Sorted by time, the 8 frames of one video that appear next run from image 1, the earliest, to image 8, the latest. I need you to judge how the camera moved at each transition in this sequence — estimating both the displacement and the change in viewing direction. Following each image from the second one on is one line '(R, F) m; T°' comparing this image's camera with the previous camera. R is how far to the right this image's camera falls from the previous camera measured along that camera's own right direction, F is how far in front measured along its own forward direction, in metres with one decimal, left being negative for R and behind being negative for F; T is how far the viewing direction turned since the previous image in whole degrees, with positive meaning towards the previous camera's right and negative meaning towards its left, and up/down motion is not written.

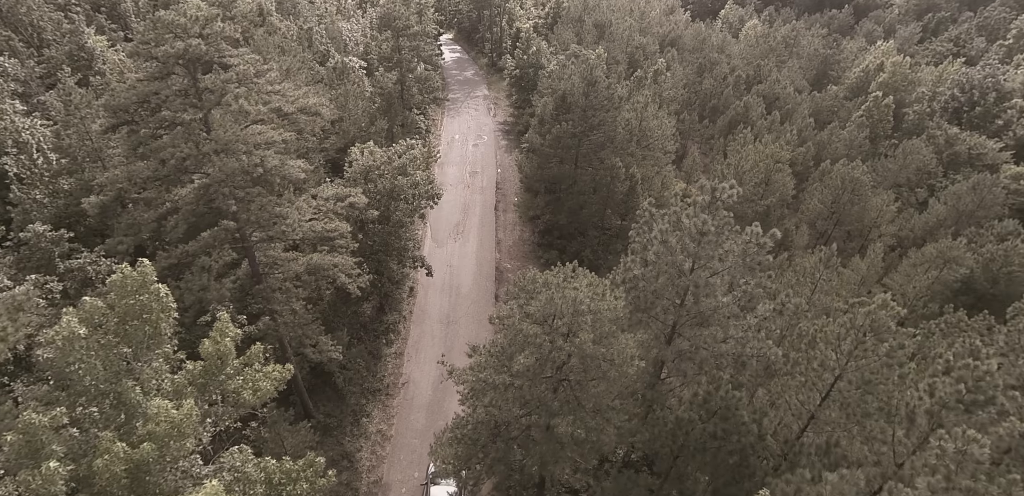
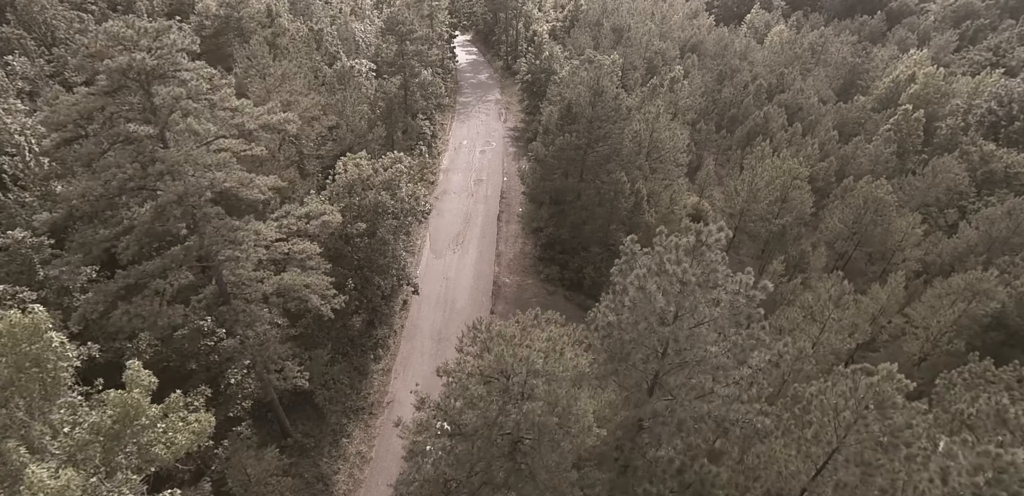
(+1.9, +2.2) m; -2°
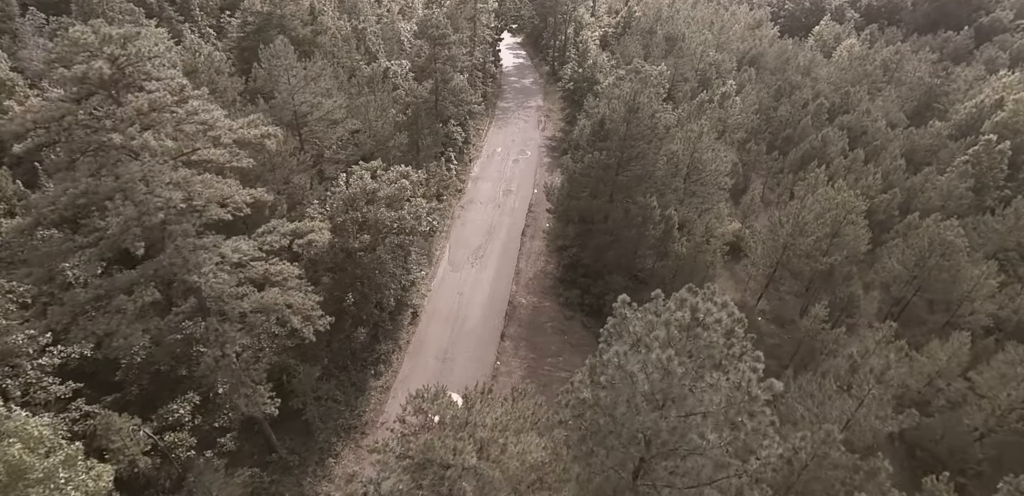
(+2.2, +2.9) m; -5°
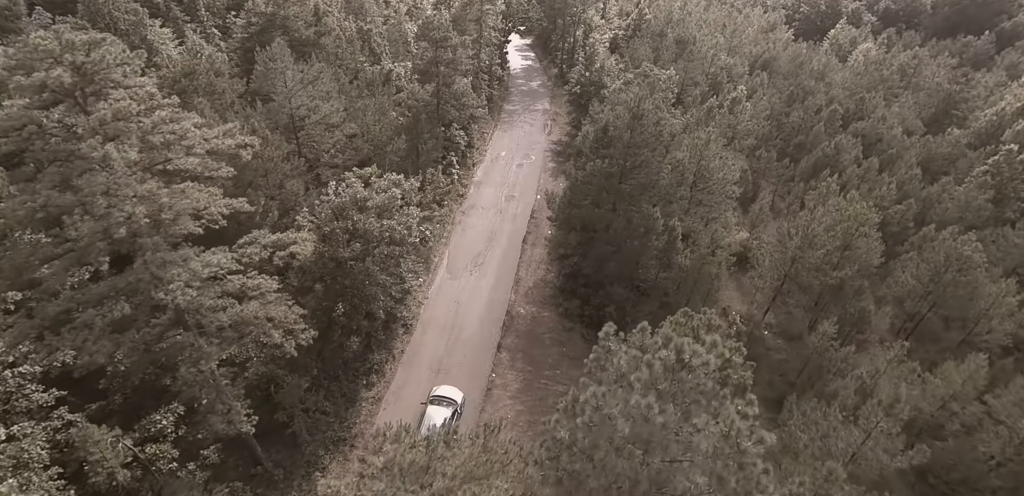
(+0.9, +1.2) m; -1°
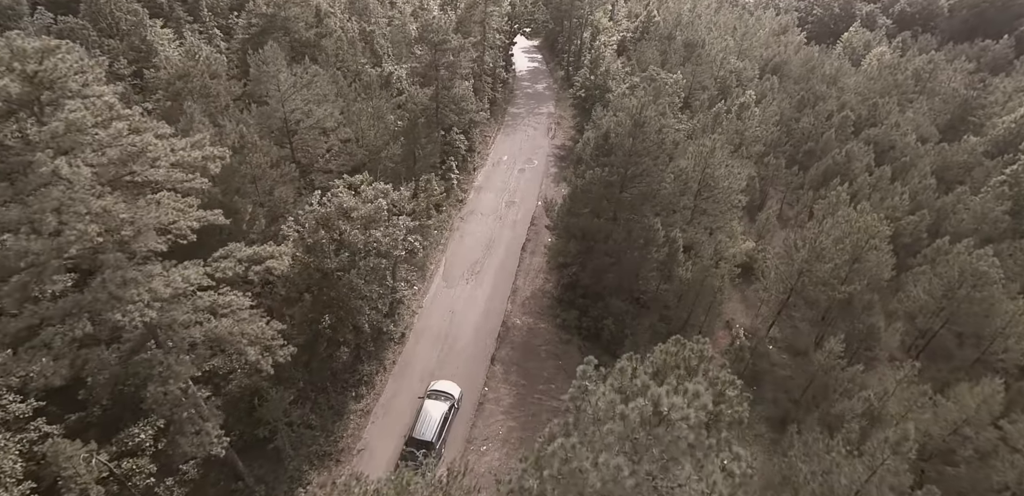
(+1.0, +1.3) m; -1°
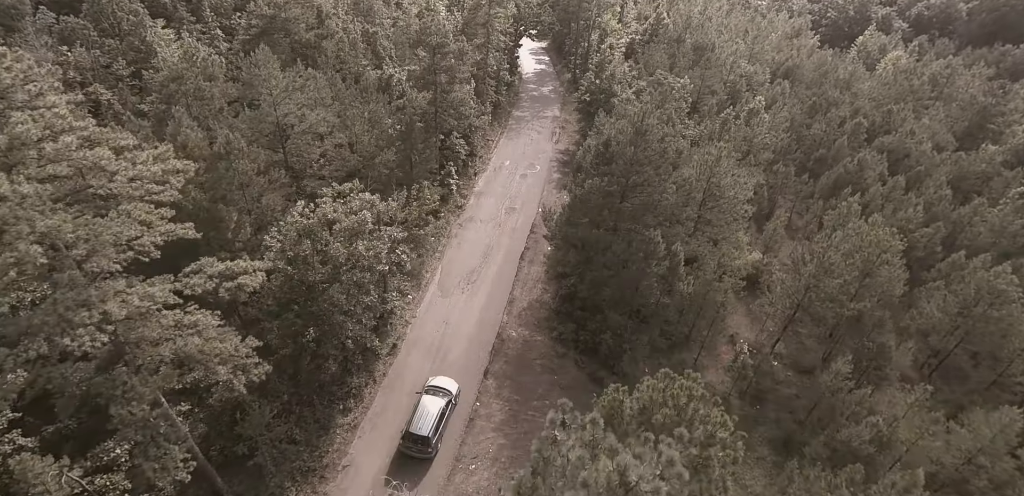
(+1.0, +1.3) m; -1°
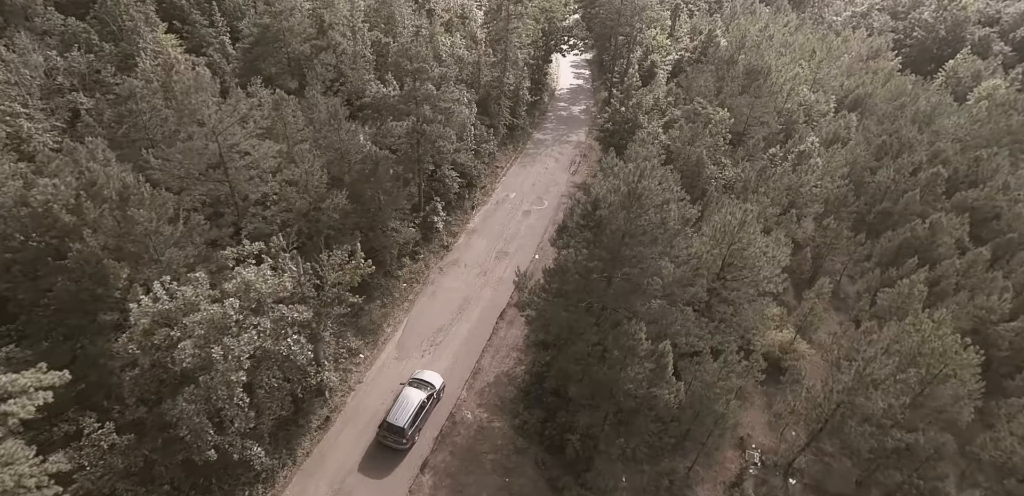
(+5.3, +7.4) m; -6°
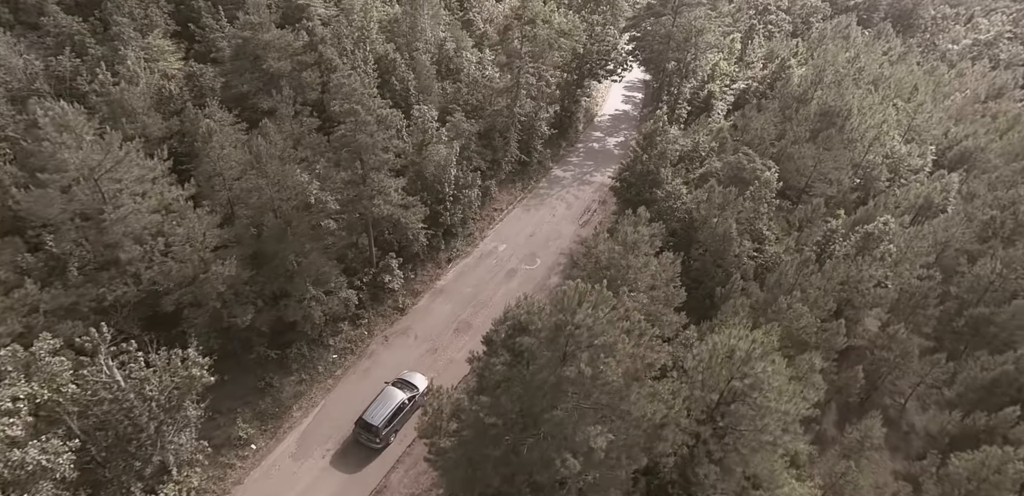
(+6.9, +9.4) m; -8°
